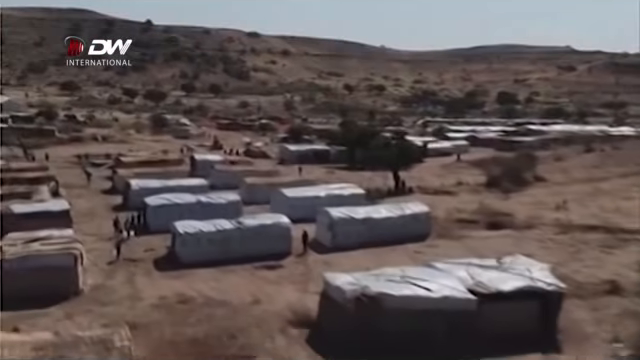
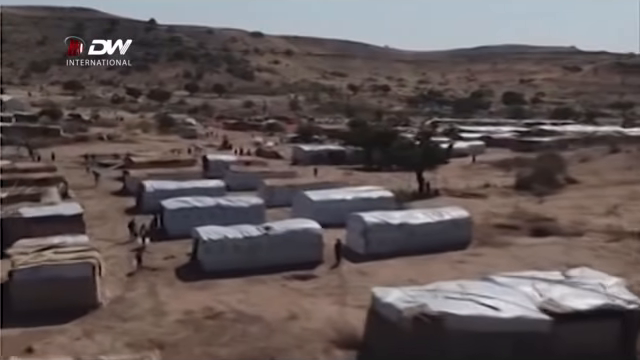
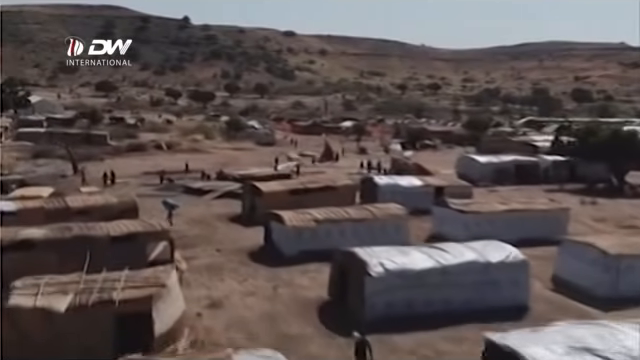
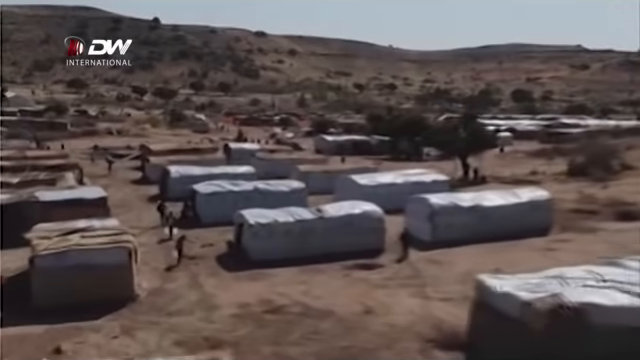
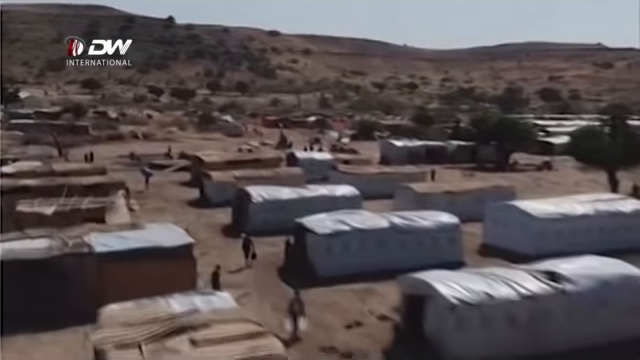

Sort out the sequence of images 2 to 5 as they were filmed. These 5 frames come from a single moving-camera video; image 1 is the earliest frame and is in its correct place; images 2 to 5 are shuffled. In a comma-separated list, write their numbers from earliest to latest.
2, 4, 5, 3
